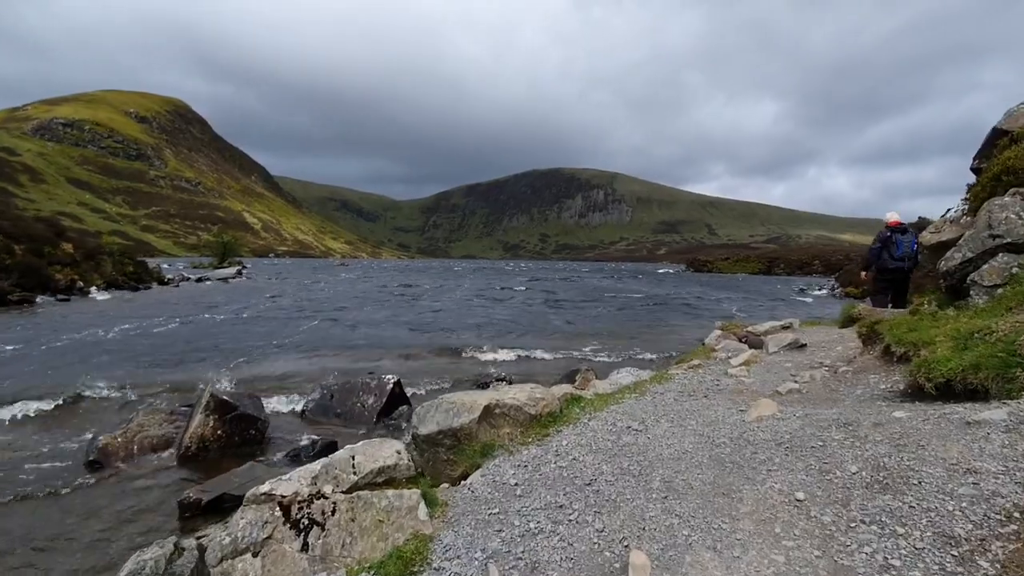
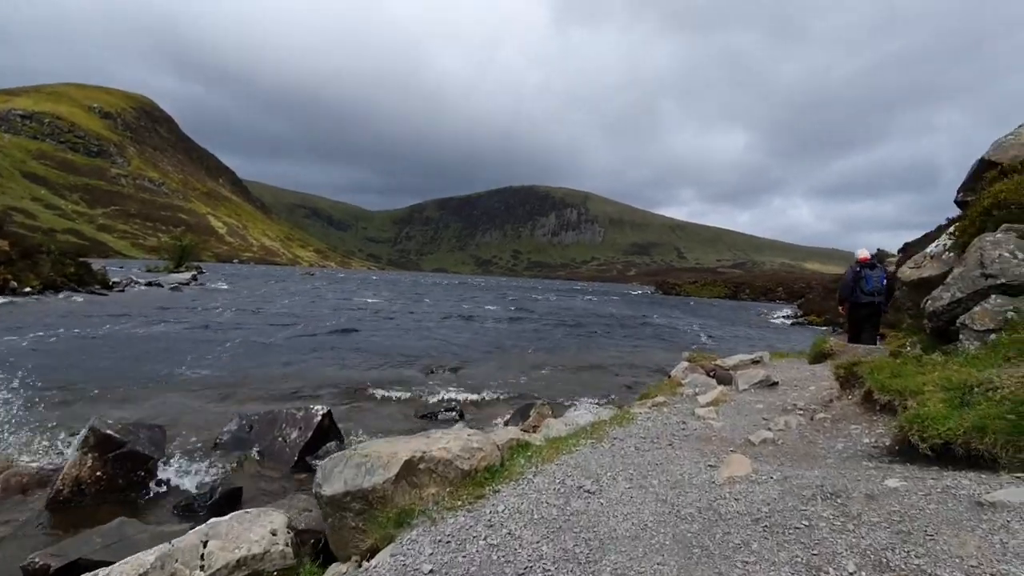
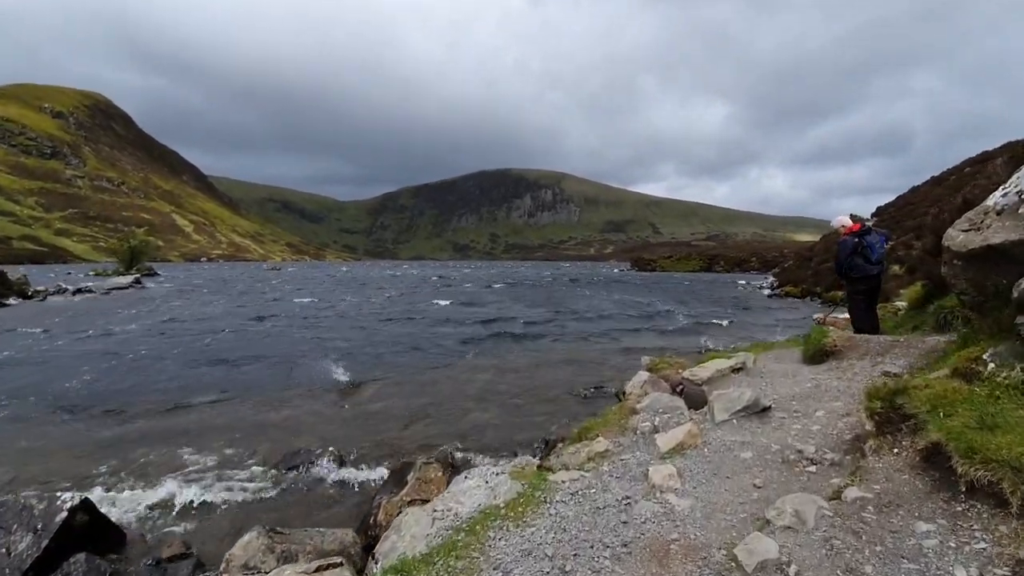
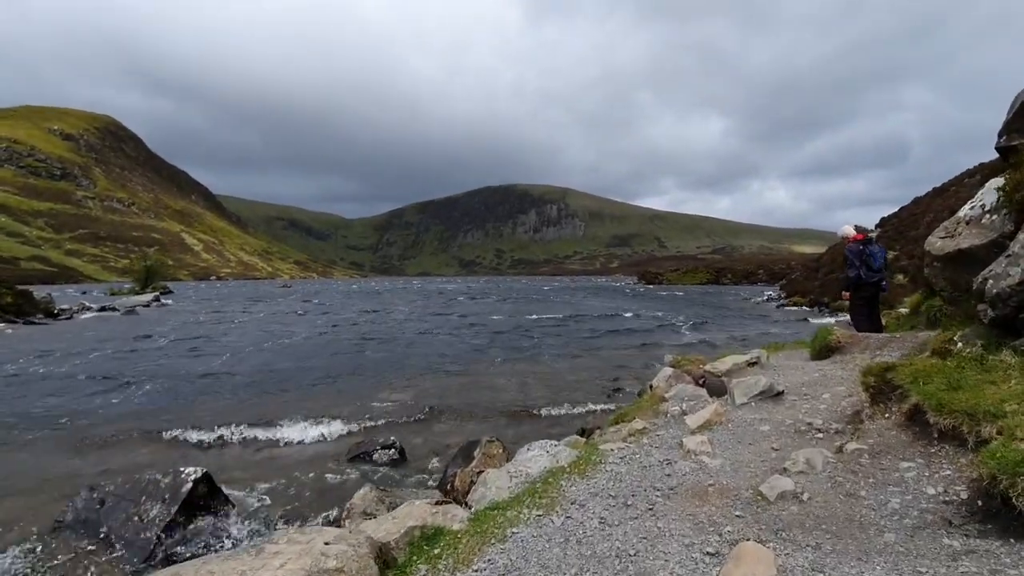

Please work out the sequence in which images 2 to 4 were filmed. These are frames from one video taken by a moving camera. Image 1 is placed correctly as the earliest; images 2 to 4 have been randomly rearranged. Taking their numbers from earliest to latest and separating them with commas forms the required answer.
2, 4, 3
